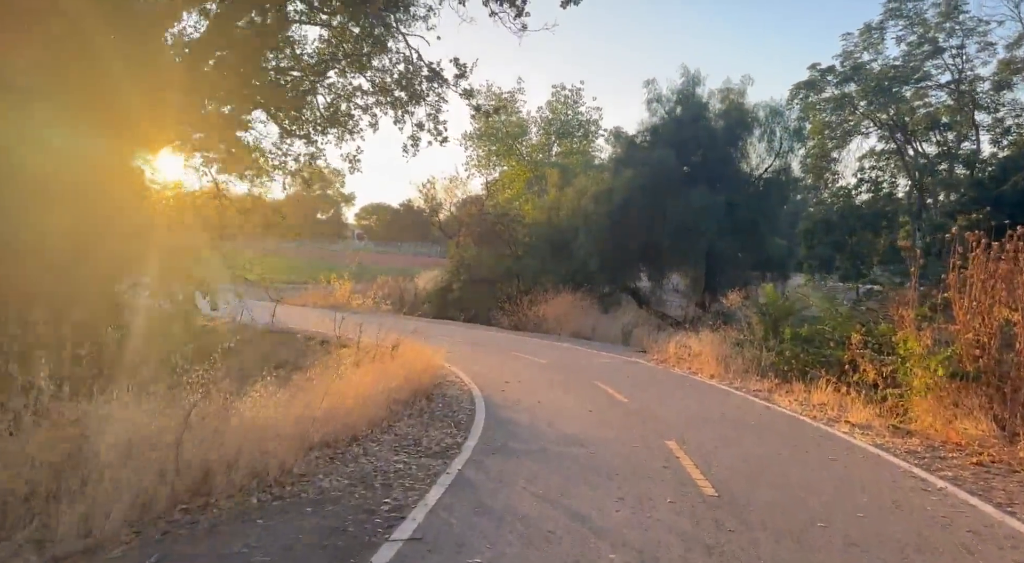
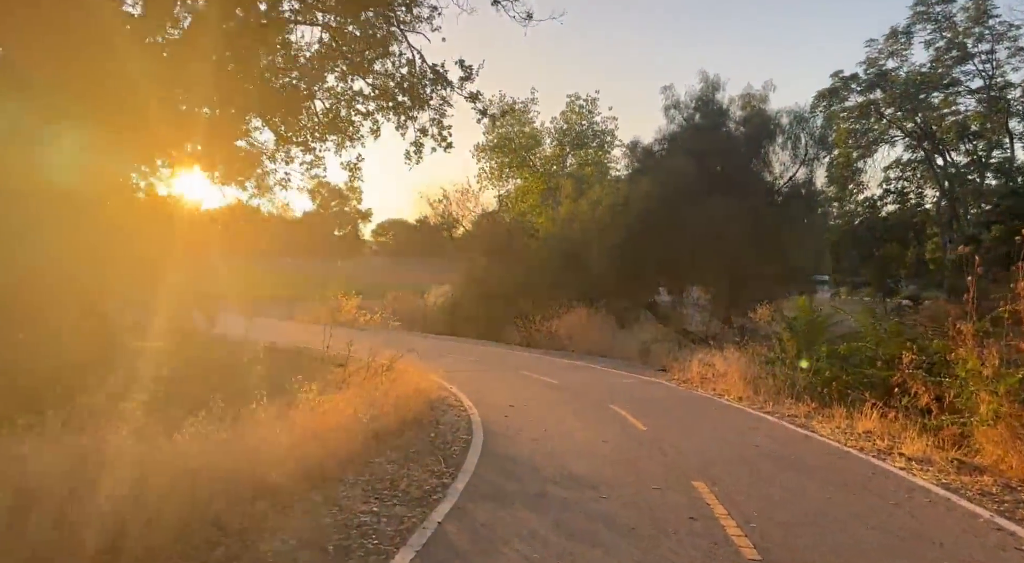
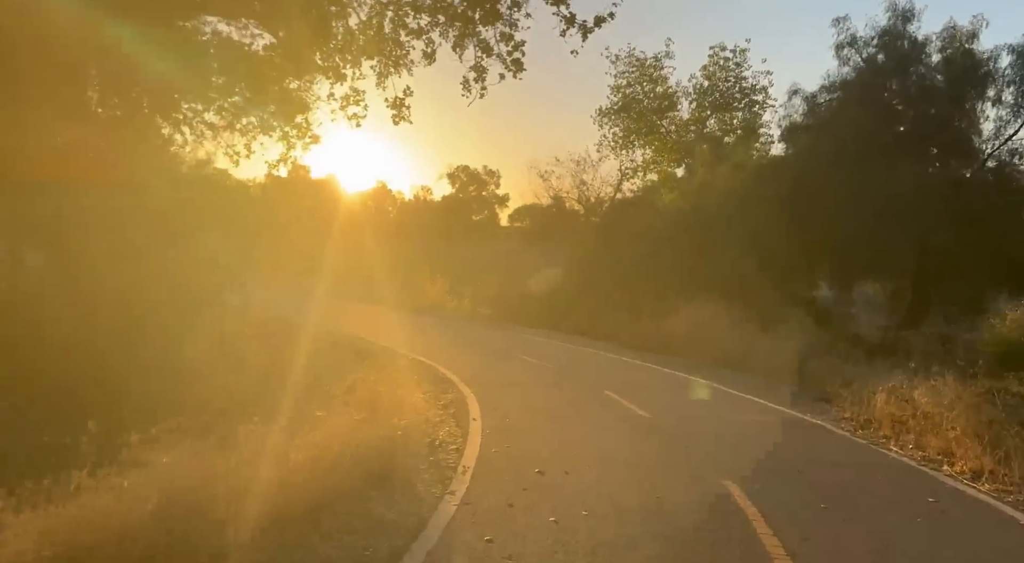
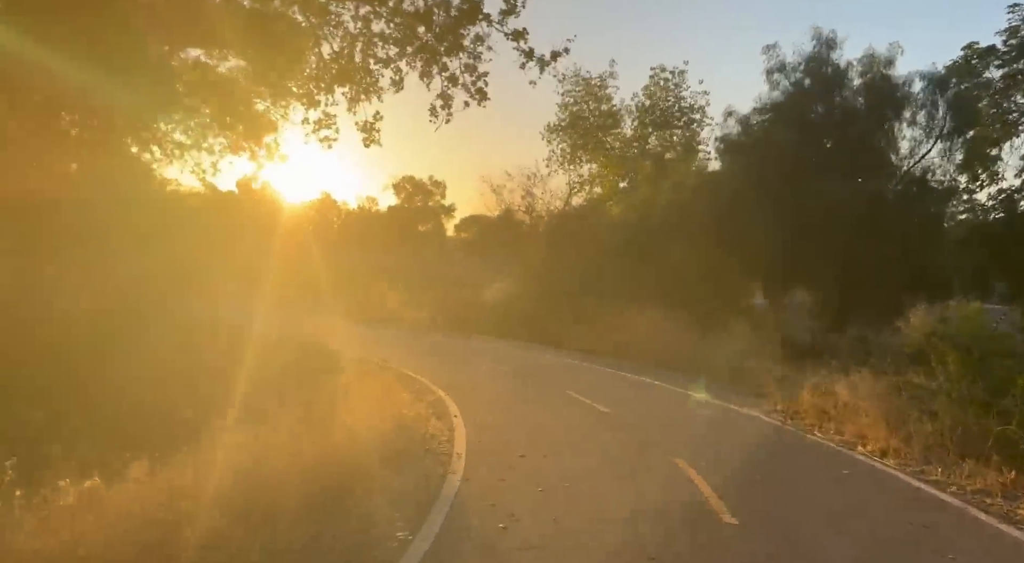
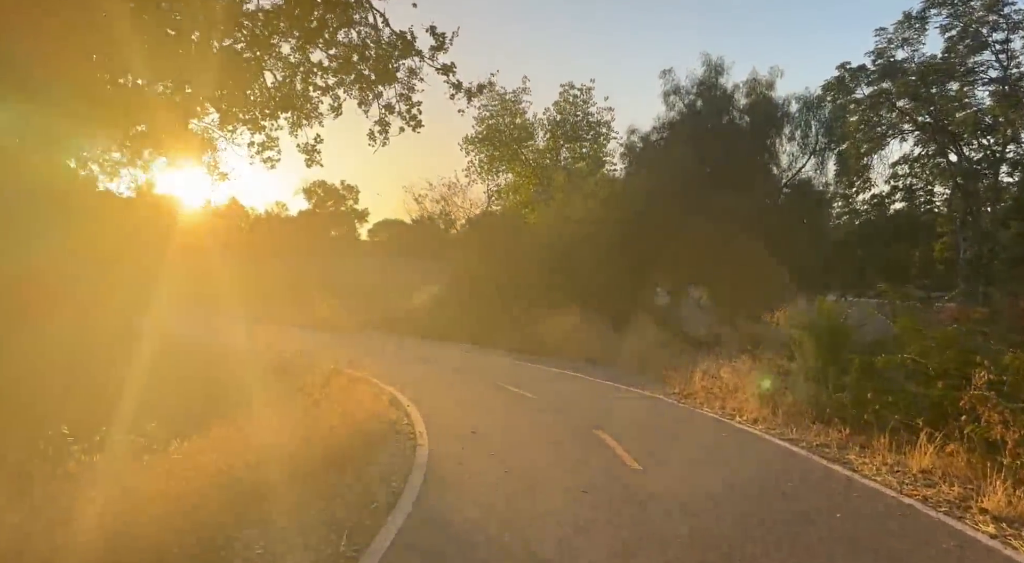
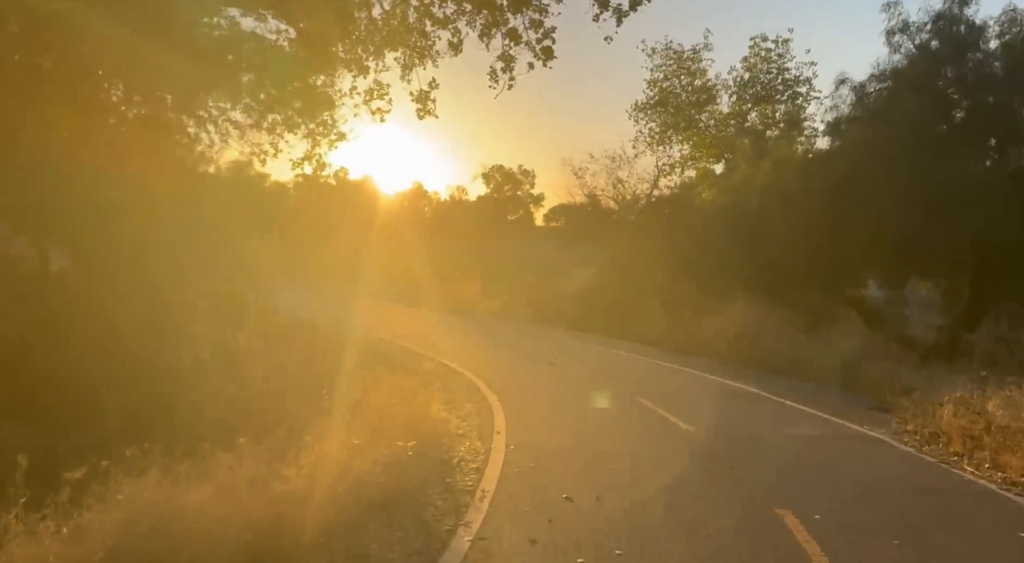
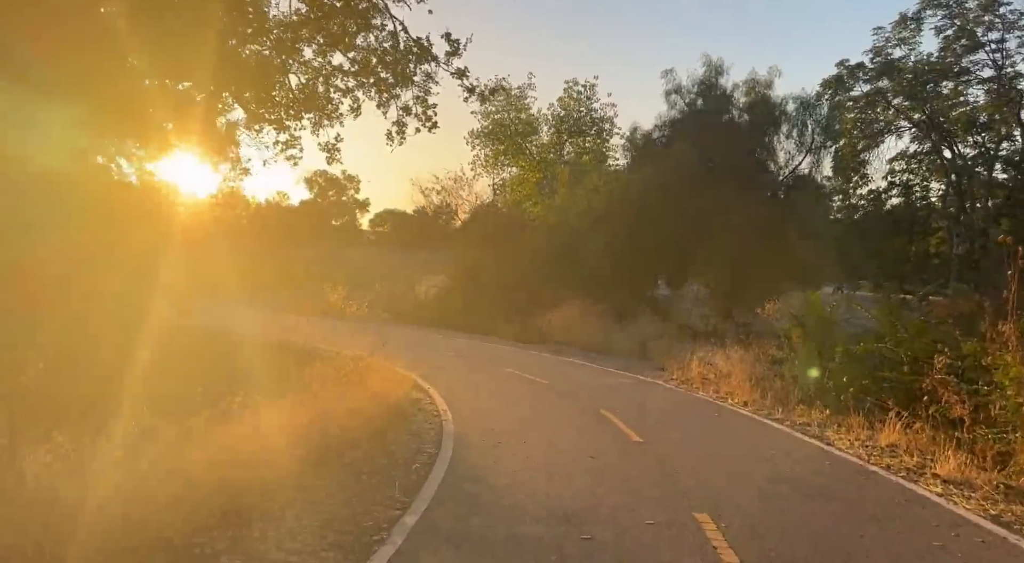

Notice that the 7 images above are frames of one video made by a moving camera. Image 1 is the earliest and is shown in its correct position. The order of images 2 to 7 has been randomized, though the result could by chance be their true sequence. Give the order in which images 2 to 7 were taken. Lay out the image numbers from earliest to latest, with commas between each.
2, 7, 5, 4, 3, 6
